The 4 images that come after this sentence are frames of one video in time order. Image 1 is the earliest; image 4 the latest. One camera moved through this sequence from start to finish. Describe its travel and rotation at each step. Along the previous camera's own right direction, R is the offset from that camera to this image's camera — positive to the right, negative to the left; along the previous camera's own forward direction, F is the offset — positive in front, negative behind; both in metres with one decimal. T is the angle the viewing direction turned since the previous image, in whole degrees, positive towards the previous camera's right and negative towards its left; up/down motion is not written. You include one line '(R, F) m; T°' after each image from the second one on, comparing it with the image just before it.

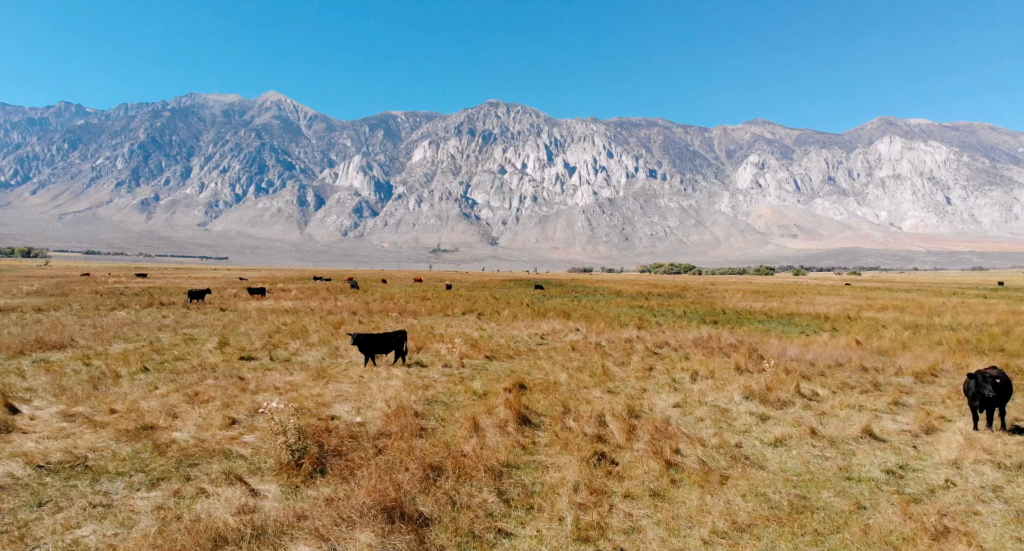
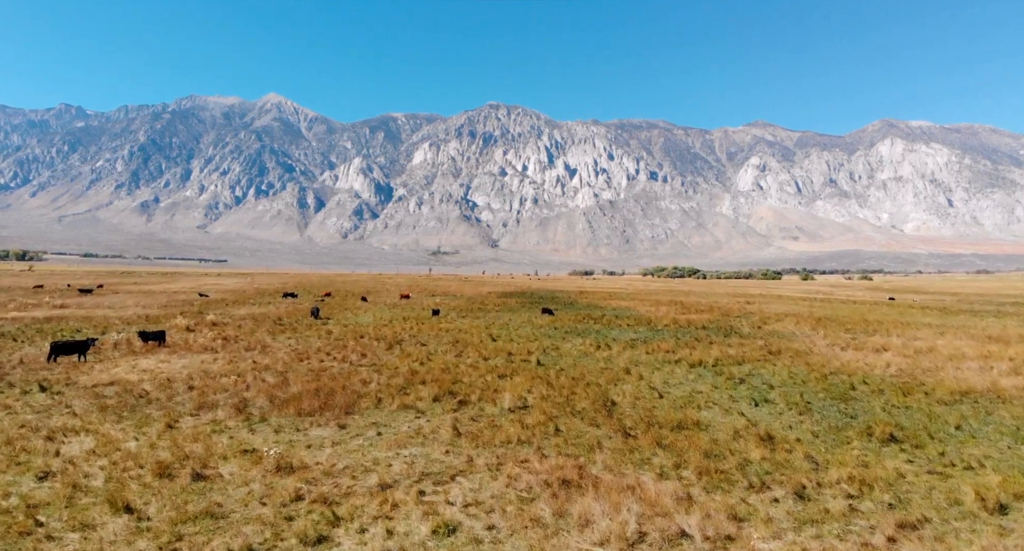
(-0.1, +10.6) m; 0°
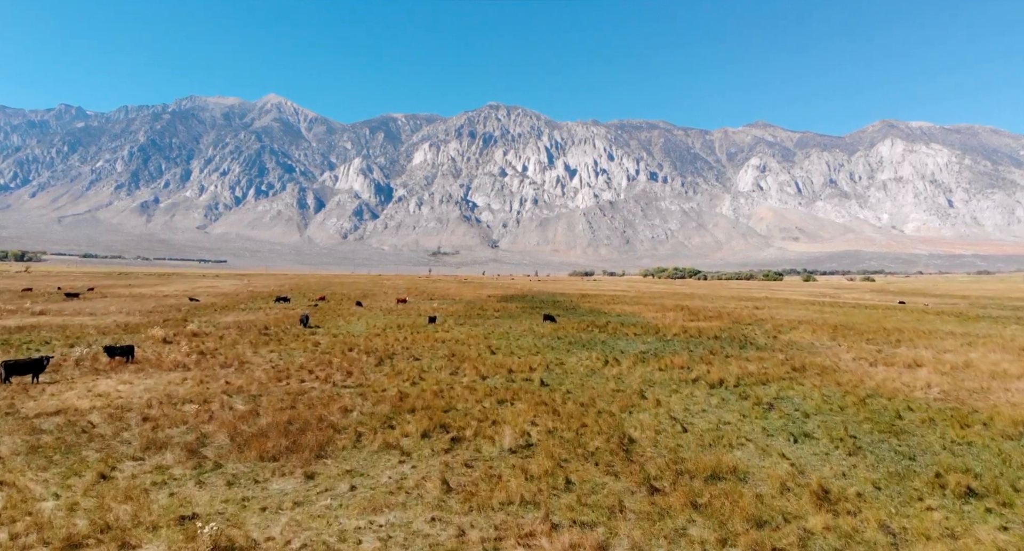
(0.0, +2.1) m; 0°
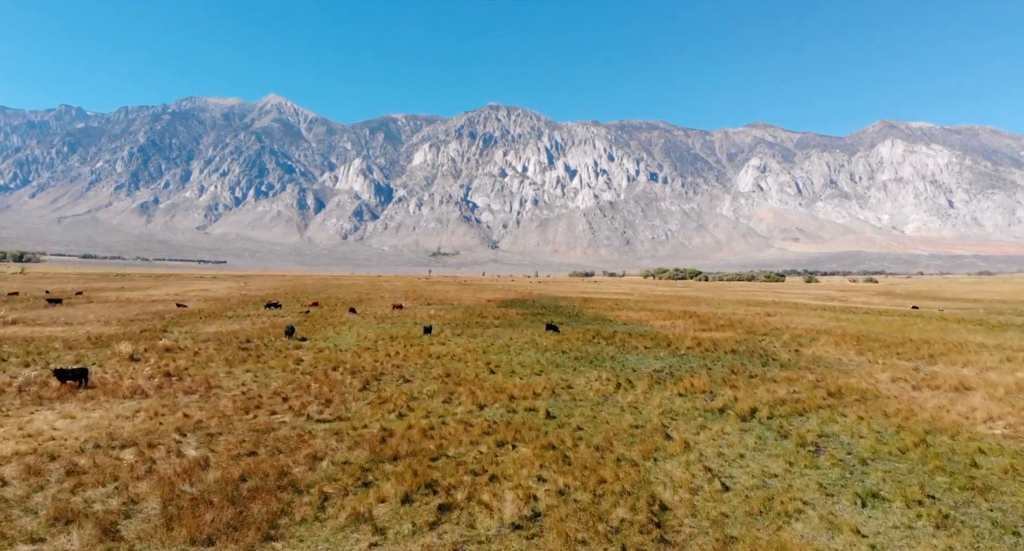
(0.0, +2.6) m; 0°
